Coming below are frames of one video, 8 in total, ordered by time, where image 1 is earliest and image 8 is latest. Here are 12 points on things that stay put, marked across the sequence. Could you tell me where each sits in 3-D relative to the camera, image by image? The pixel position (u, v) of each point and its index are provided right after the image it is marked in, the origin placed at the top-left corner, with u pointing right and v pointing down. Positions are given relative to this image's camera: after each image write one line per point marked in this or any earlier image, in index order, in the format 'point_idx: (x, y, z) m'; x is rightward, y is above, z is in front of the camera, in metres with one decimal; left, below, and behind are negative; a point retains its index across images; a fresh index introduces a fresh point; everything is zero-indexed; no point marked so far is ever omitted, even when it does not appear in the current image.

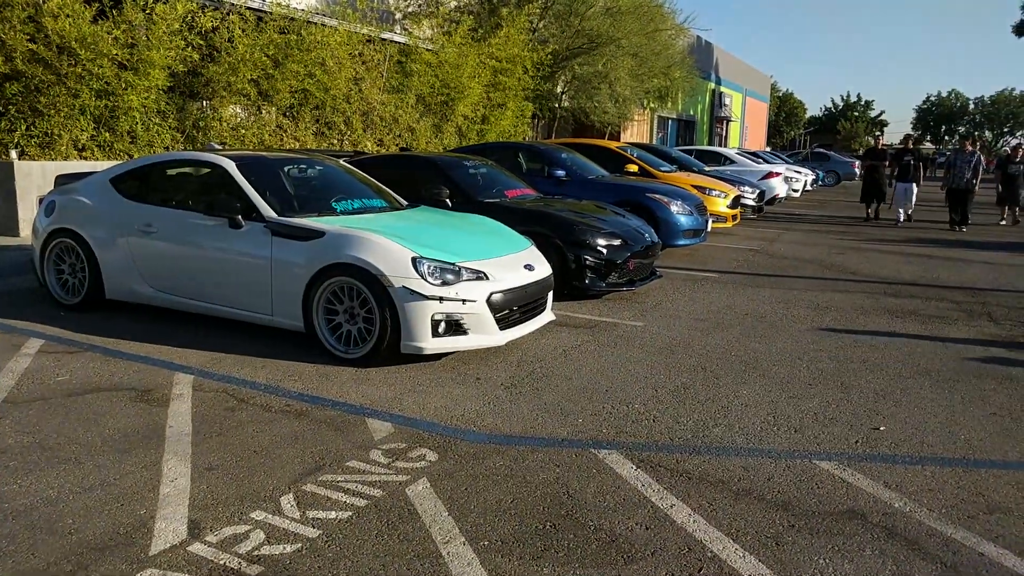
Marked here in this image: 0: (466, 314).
0: (-0.3, -0.2, +5.0) m
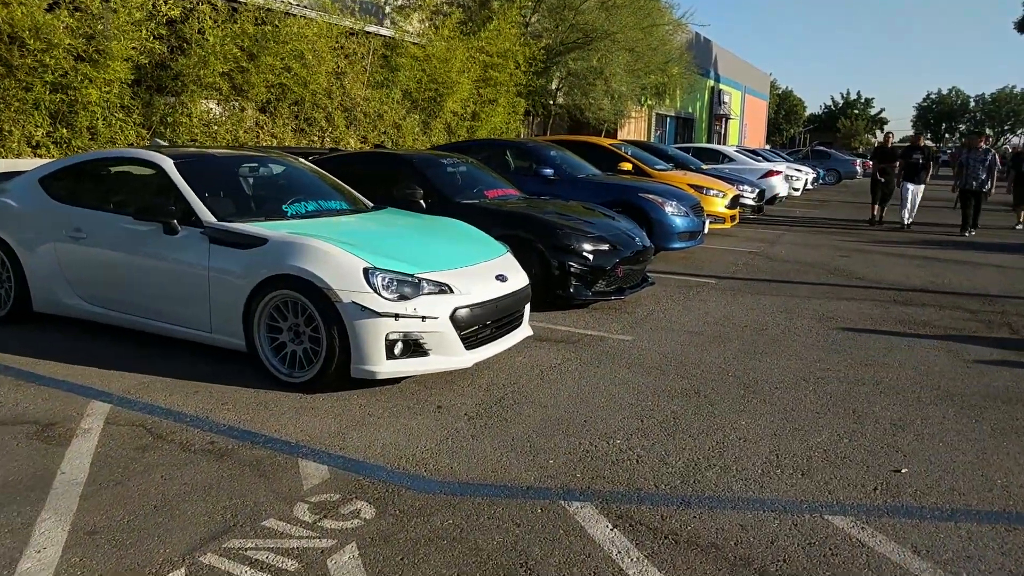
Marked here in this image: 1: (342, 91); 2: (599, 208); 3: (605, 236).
0: (-0.5, -0.3, +4.4) m
1: (-3.1, +3.6, +14.1) m
2: (+1.0, +0.9, +8.3) m
3: (+0.8, +0.5, +7.0) m
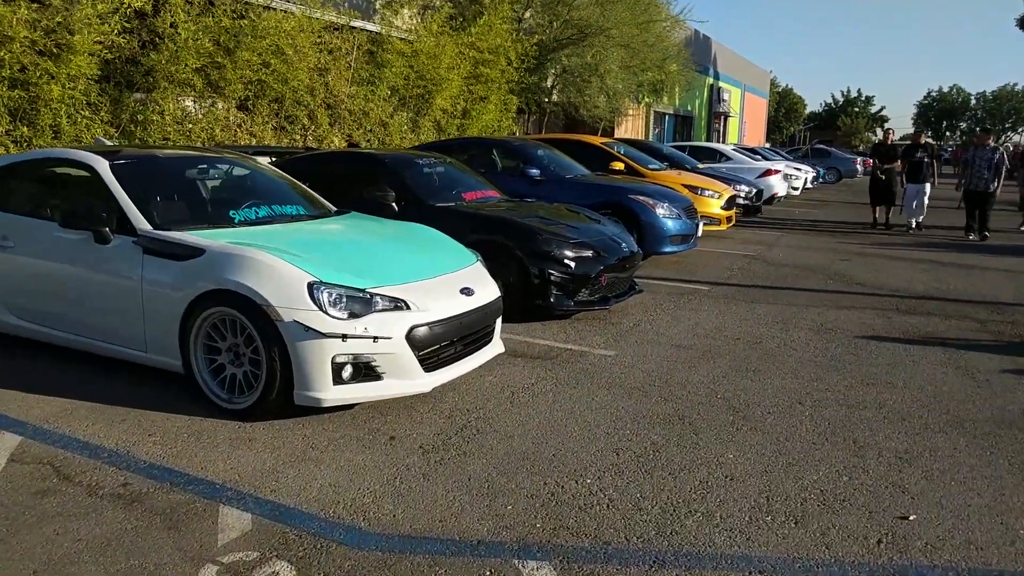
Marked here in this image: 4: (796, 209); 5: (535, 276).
0: (-0.7, -0.4, +4.0) m
1: (-3.3, +3.5, +13.7) m
2: (+0.8, +0.8, +7.8) m
3: (+0.7, +0.4, +6.5) m
4: (+6.7, +1.9, +18.2) m
5: (+0.2, +0.1, +6.3) m
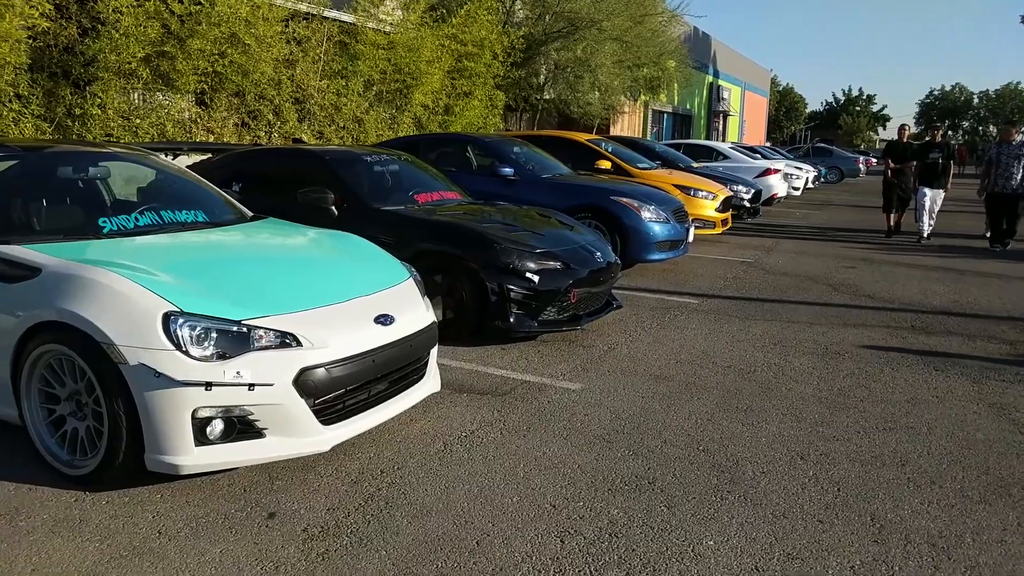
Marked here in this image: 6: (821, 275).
0: (-1.0, -0.5, +3.1) m
1: (-3.6, +3.4, +12.7) m
2: (+0.4, +0.7, +6.9) m
3: (+0.3, +0.3, +5.6) m
4: (+6.4, +1.7, +17.3) m
5: (-0.1, 0.0, +5.4) m
6: (+3.6, +0.2, +8.9) m
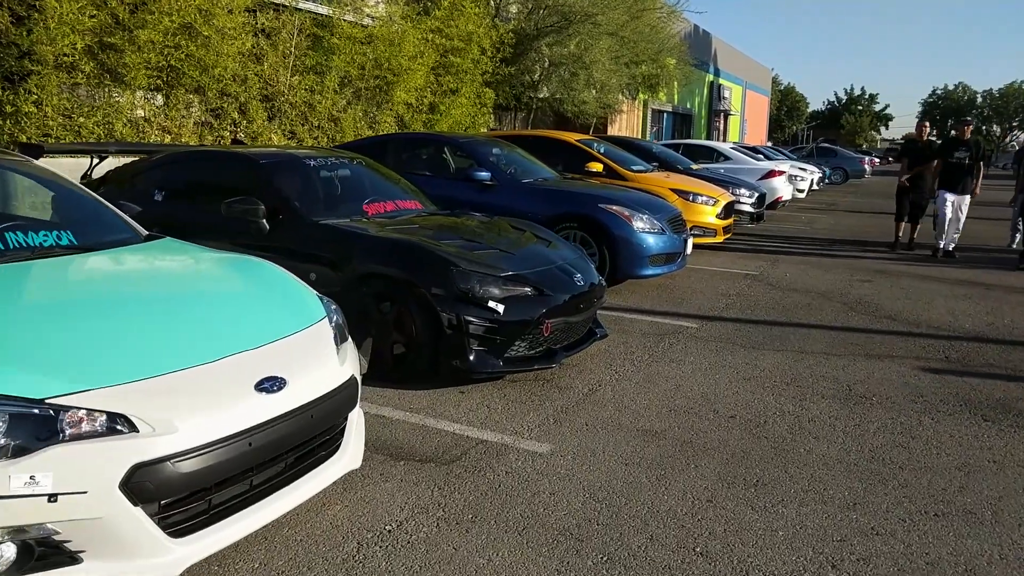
0: (-1.3, -0.7, +2.2) m
1: (-3.9, +3.2, +11.8) m
2: (+0.2, +0.5, +6.0) m
3: (+0.1, +0.1, +4.7) m
4: (+6.2, +1.6, +16.4) m
5: (-0.4, -0.2, +4.5) m
6: (+3.3, 0.0, +8.0) m
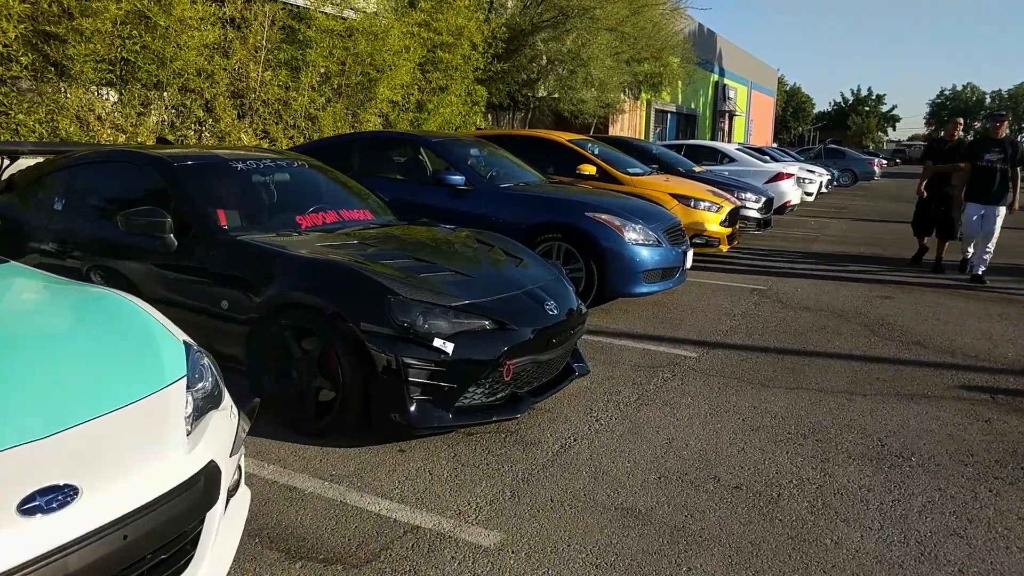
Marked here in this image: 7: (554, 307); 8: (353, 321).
0: (-1.5, -0.8, +1.3) m
1: (-4.0, +3.1, +11.0) m
2: (0.0, +0.3, +5.1) m
3: (-0.1, -0.1, +3.8) m
4: (+6.0, +1.4, +15.5) m
5: (-0.6, -0.4, +3.6) m
6: (+3.1, -0.2, +7.1) m
7: (+0.2, -0.1, +4.2) m
8: (-0.8, -0.2, +3.6) m
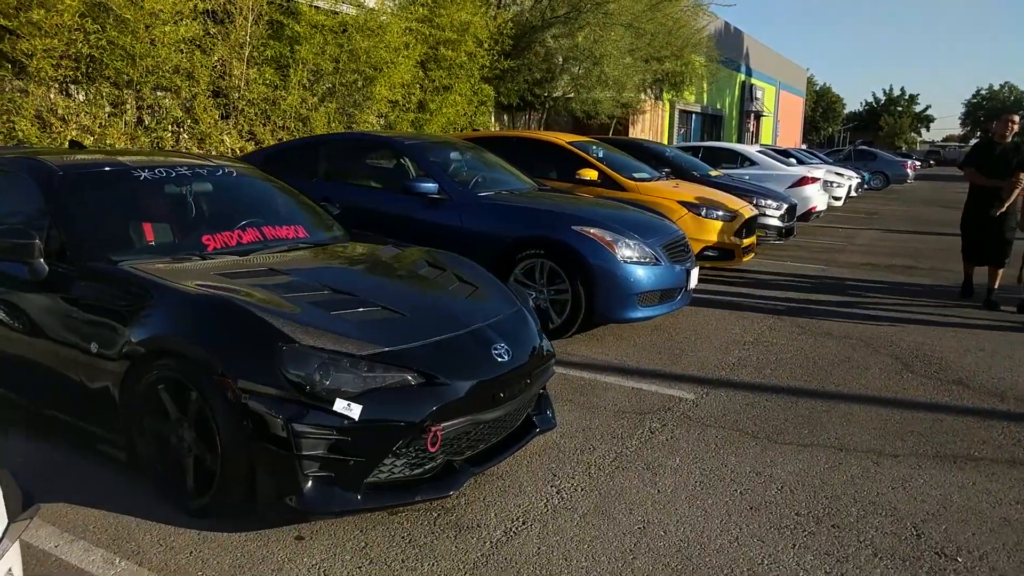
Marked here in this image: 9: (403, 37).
0: (-1.9, -1.0, +0.5) m
1: (-4.0, +2.9, +10.3) m
2: (-0.2, +0.1, +4.3) m
3: (-0.4, -0.3, +3.0) m
4: (+6.1, +1.2, +14.4) m
5: (-0.9, -0.5, +2.8) m
6: (+3.0, -0.4, +6.2) m
7: (0.0, -0.3, +3.4) m
8: (-1.0, -0.3, +2.9) m
9: (-1.8, +4.1, +12.7) m
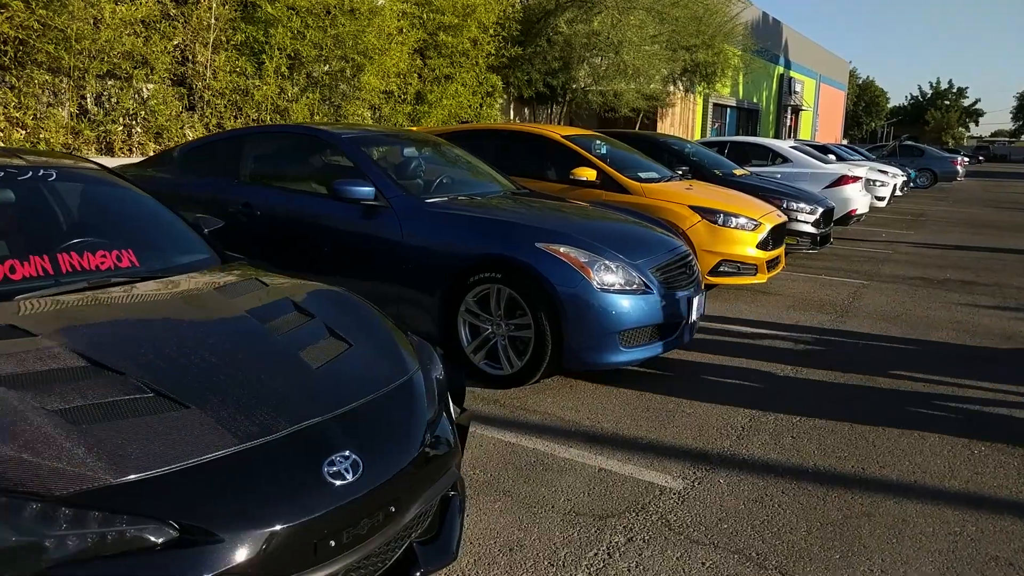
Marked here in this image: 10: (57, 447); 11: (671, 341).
0: (-2.4, -1.2, -0.6) m
1: (-4.1, +2.8, +9.2) m
2: (-0.6, -0.1, +3.1) m
3: (-0.8, -0.5, +1.8) m
4: (+6.2, +1.0, +12.9) m
5: (-1.3, -0.7, +1.6) m
6: (+2.7, -0.6, +4.8) m
7: (-0.4, -0.5, +2.2) m
8: (-1.5, -0.5, +1.7) m
9: (-1.8, +4.0, +11.5) m
10: (-1.1, -0.4, +1.8) m
11: (+1.0, -0.3, +4.7) m
